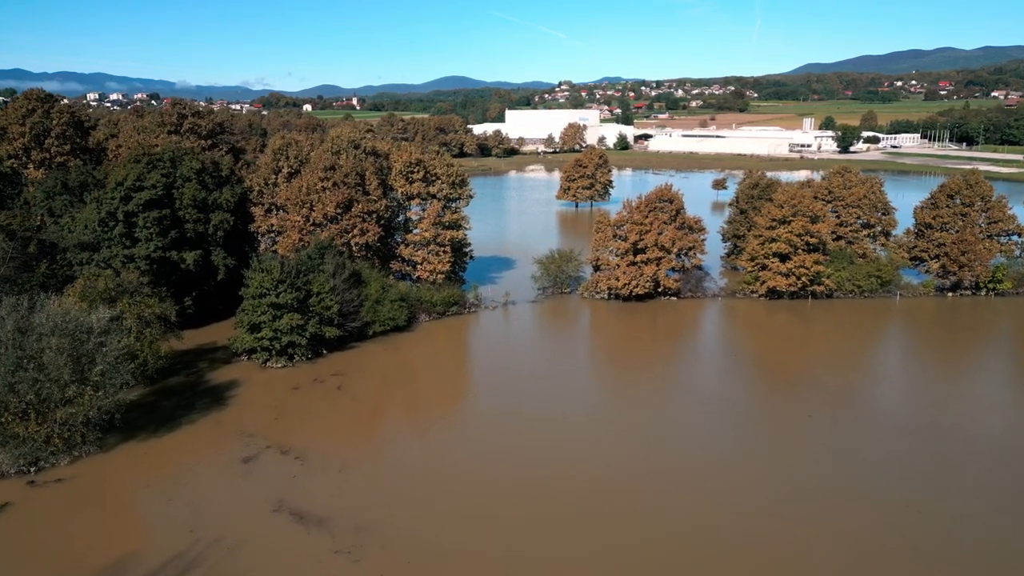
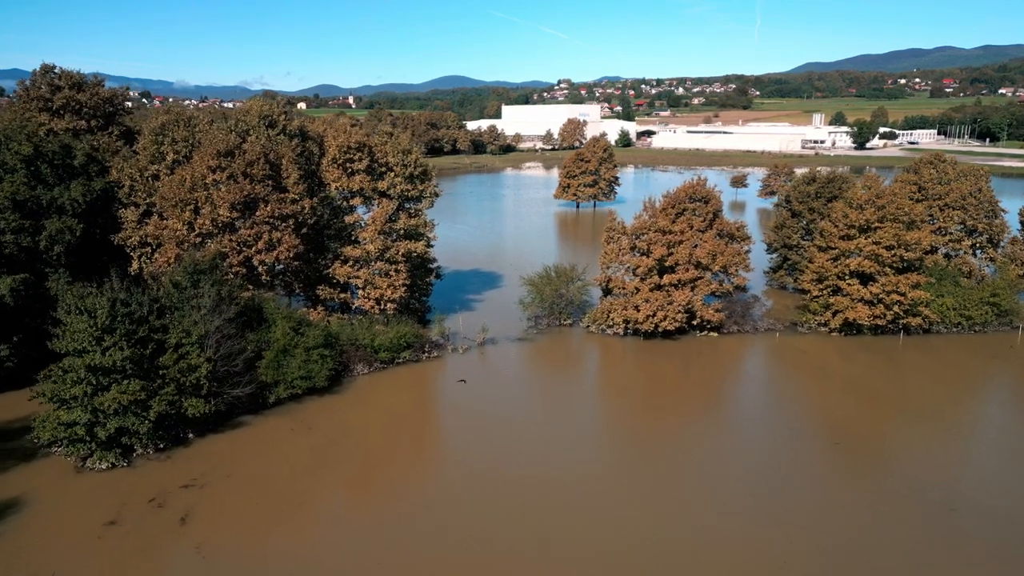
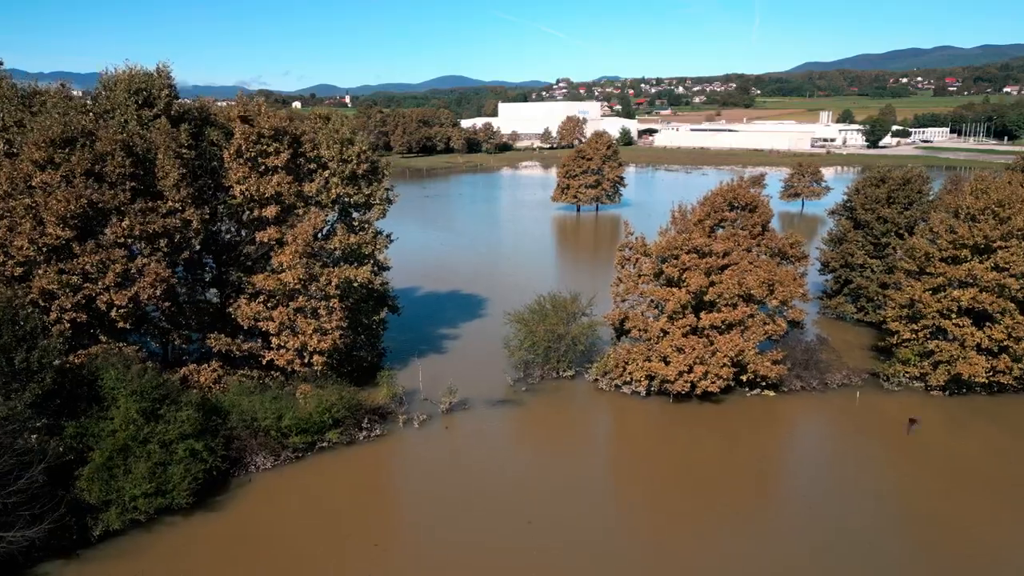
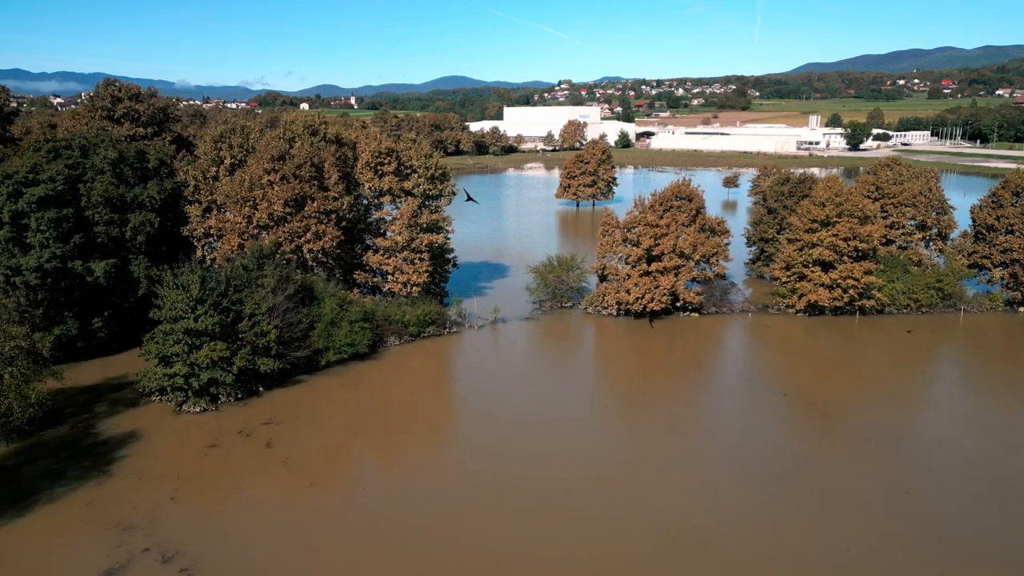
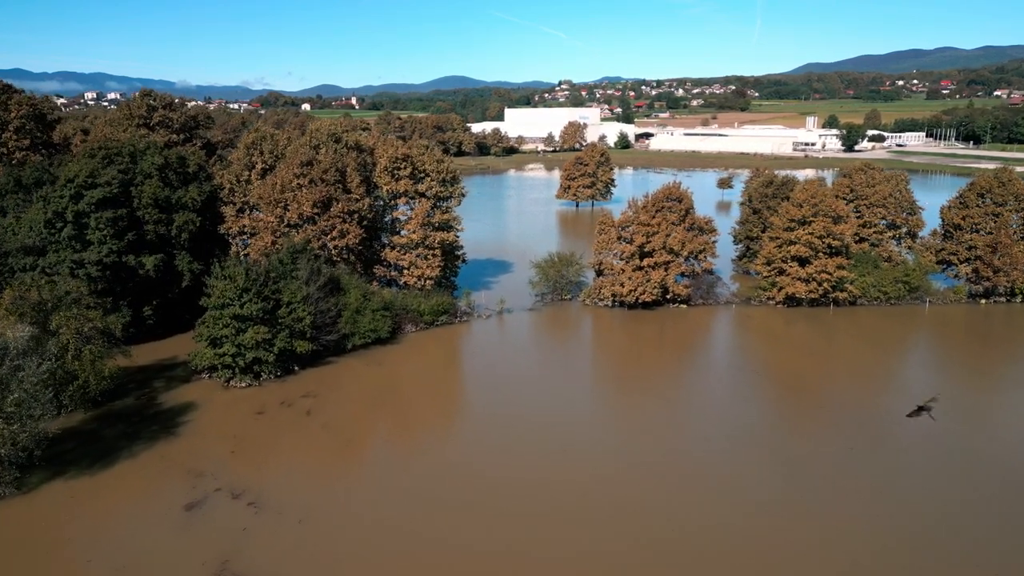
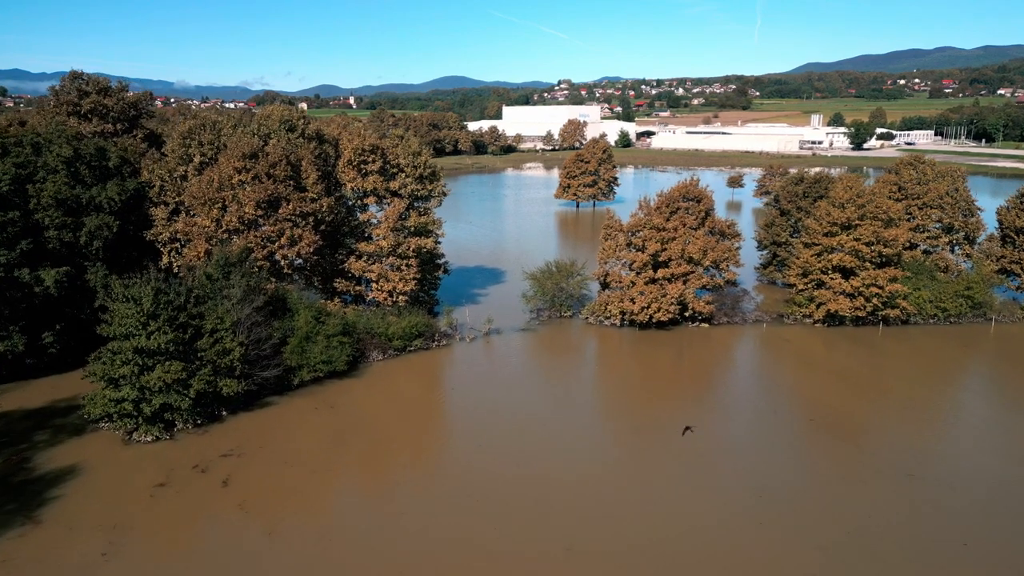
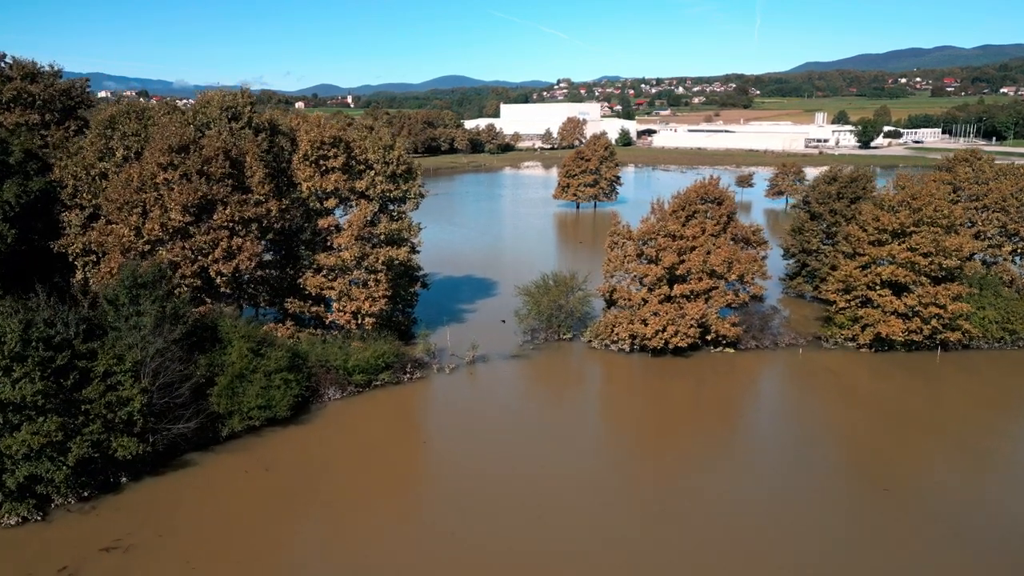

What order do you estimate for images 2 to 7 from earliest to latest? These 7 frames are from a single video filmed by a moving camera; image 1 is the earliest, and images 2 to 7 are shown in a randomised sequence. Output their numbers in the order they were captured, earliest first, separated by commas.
5, 4, 6, 2, 7, 3
